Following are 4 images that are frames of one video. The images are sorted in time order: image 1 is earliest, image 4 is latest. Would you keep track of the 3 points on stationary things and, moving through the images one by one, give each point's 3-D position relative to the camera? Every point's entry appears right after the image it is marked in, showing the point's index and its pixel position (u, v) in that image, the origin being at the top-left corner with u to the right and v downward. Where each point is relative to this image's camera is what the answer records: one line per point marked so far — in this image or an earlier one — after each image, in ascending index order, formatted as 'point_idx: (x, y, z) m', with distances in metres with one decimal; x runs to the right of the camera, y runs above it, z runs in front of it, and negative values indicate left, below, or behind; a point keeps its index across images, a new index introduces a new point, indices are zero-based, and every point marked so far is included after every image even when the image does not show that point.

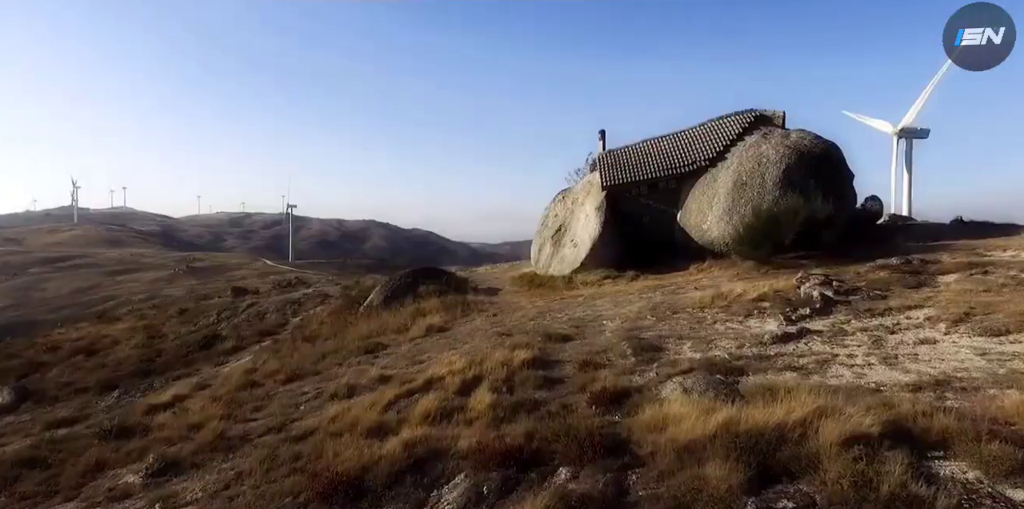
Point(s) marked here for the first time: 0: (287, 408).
0: (-3.9, -2.7, +10.7) m
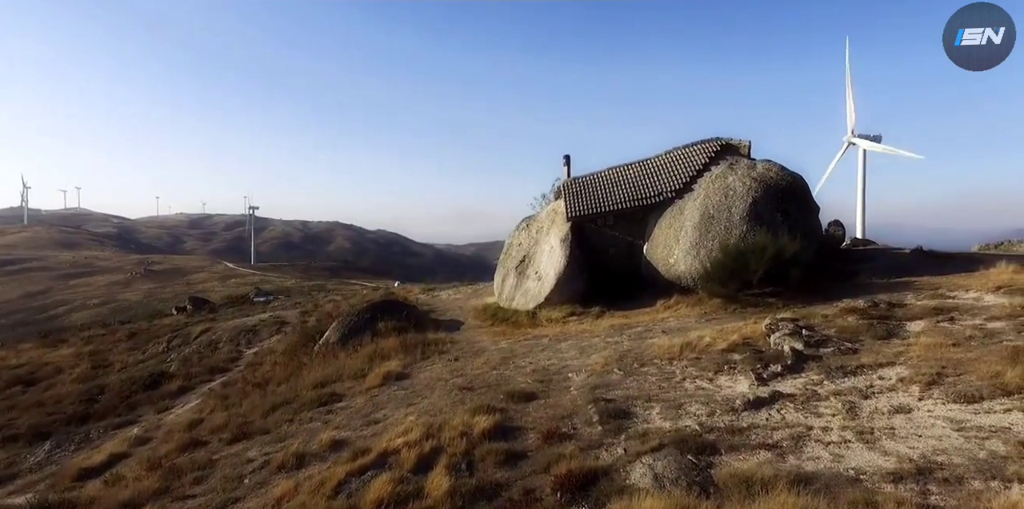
0: (-4.5, -3.7, +9.9) m
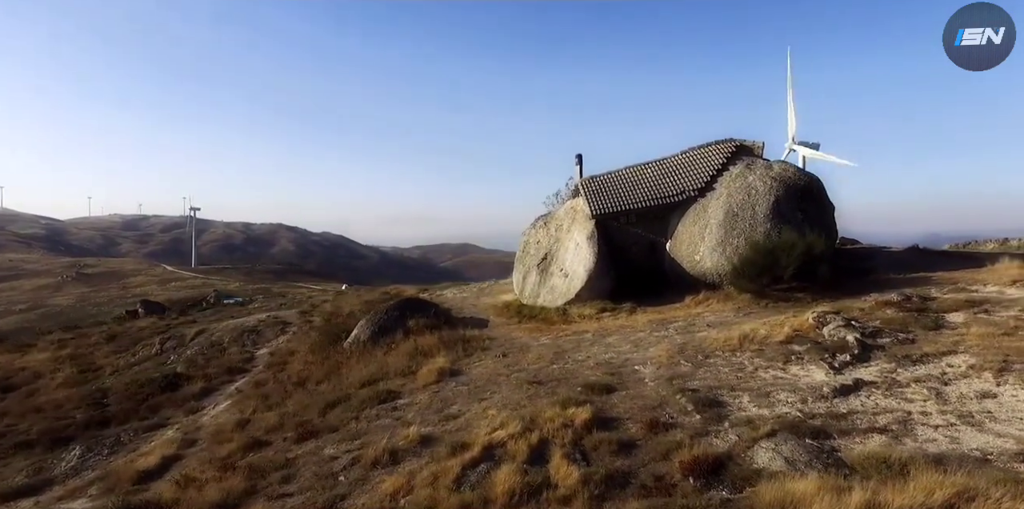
0: (-3.0, -3.5, +9.7) m
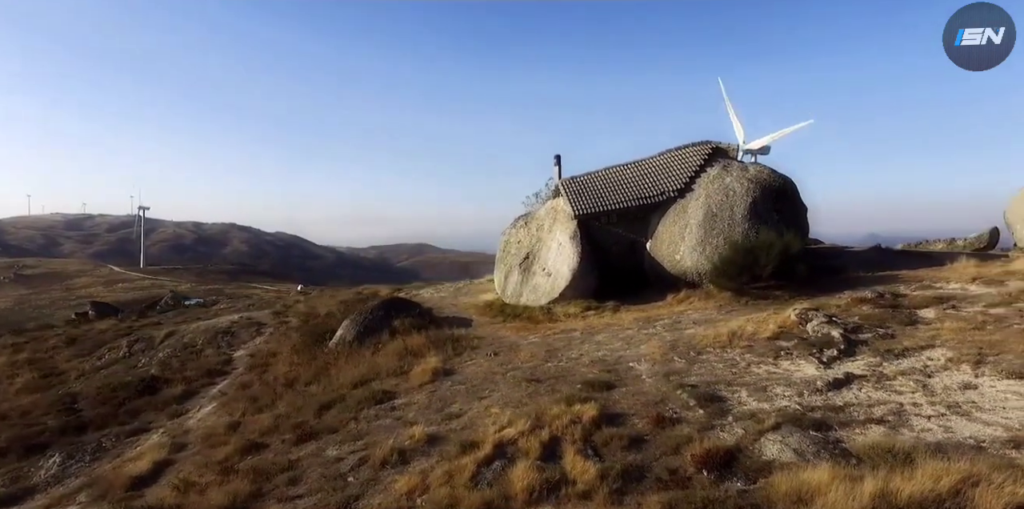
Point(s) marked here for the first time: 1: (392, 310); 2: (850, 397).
0: (-2.8, -3.5, +9.6) m
1: (-3.8, -1.8, +19.5) m
2: (+5.5, -2.3, +10.0) m
